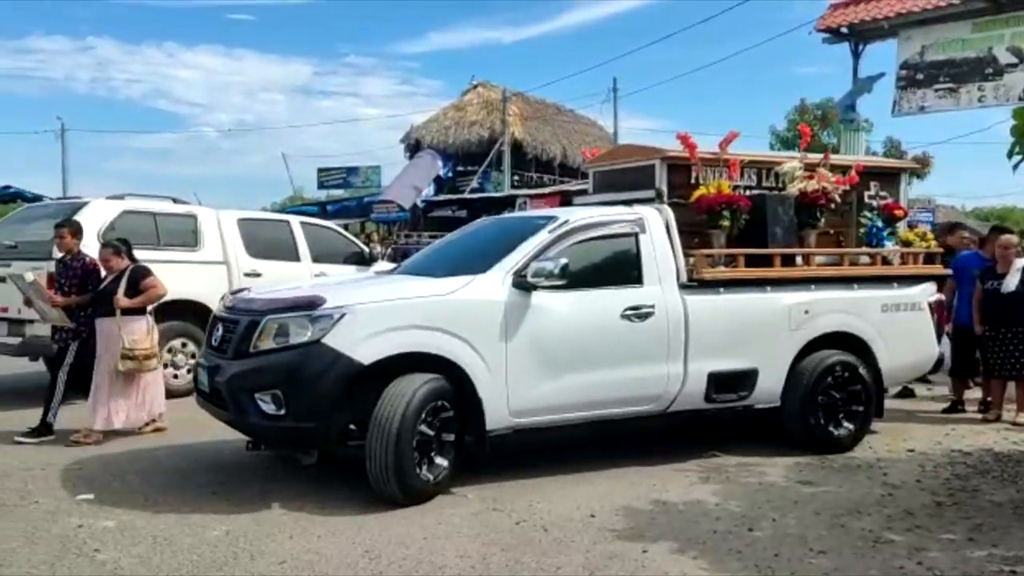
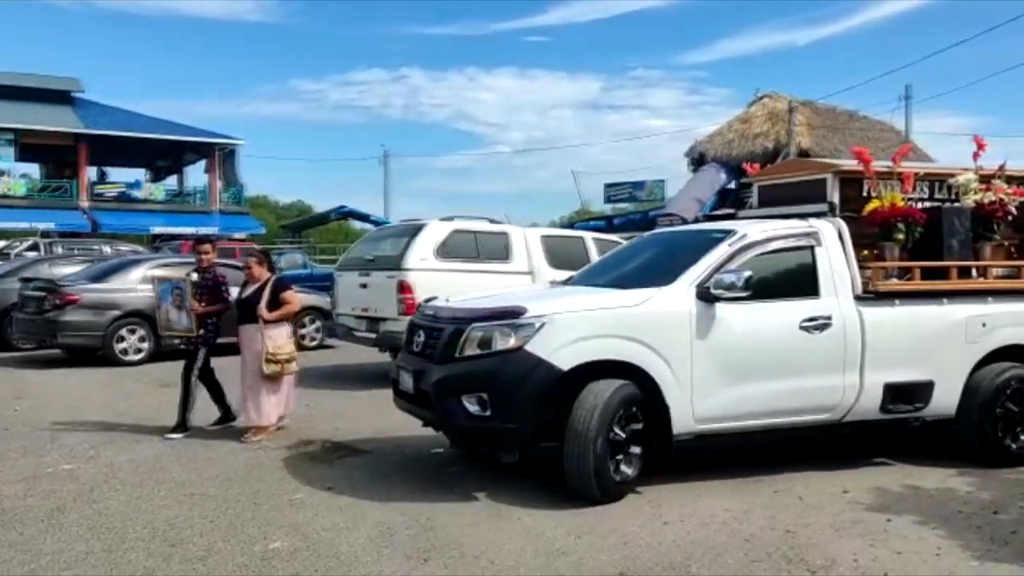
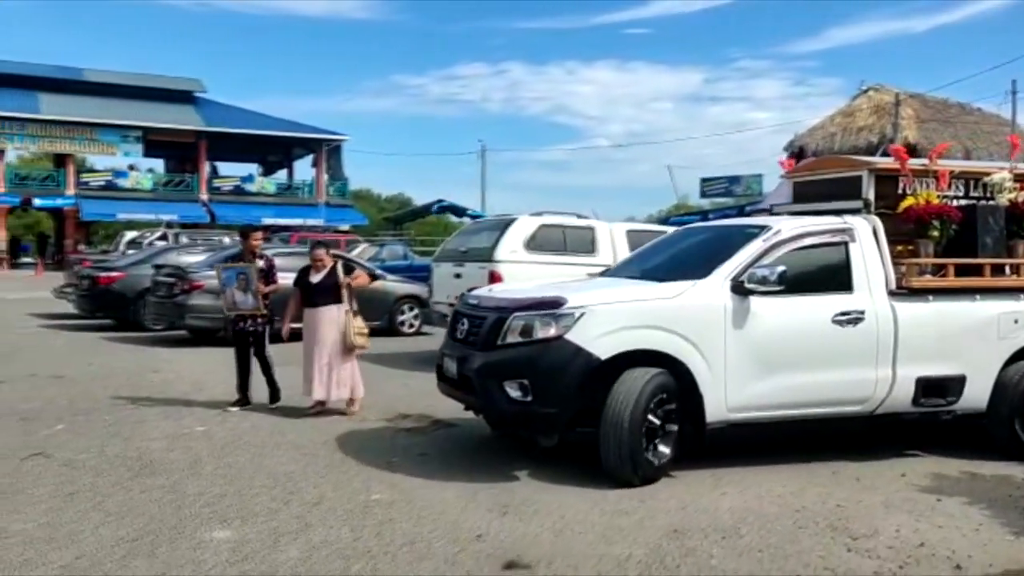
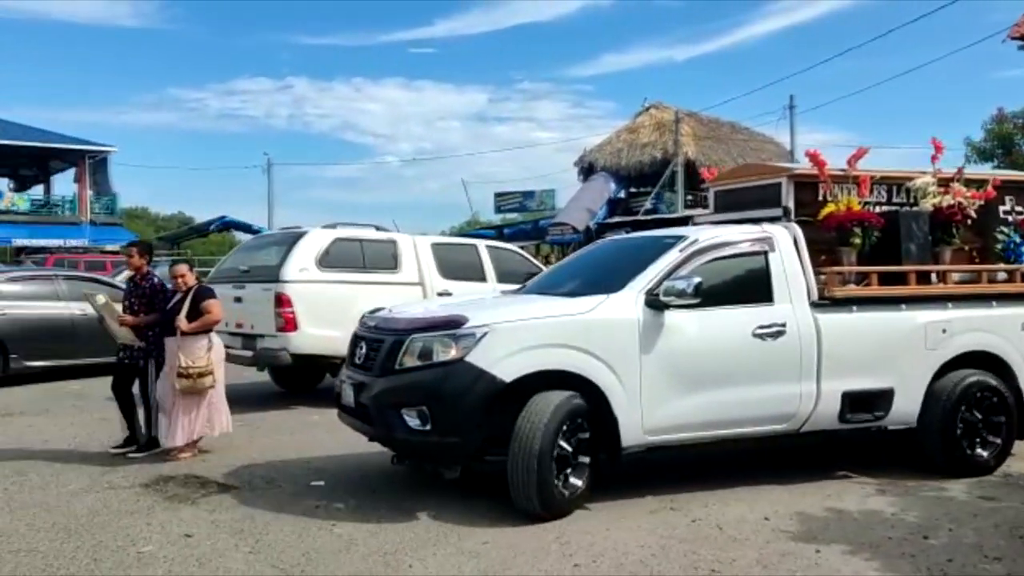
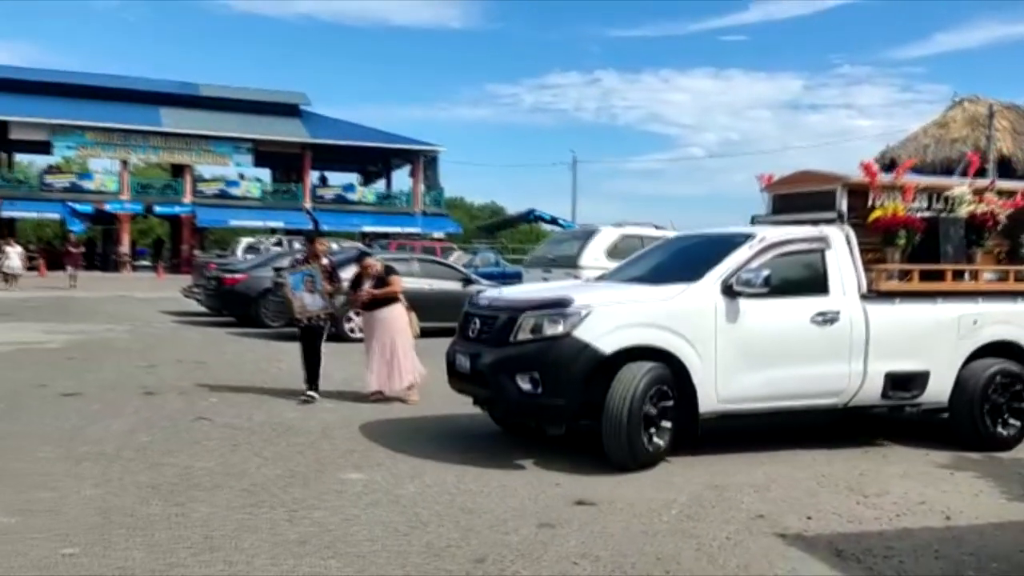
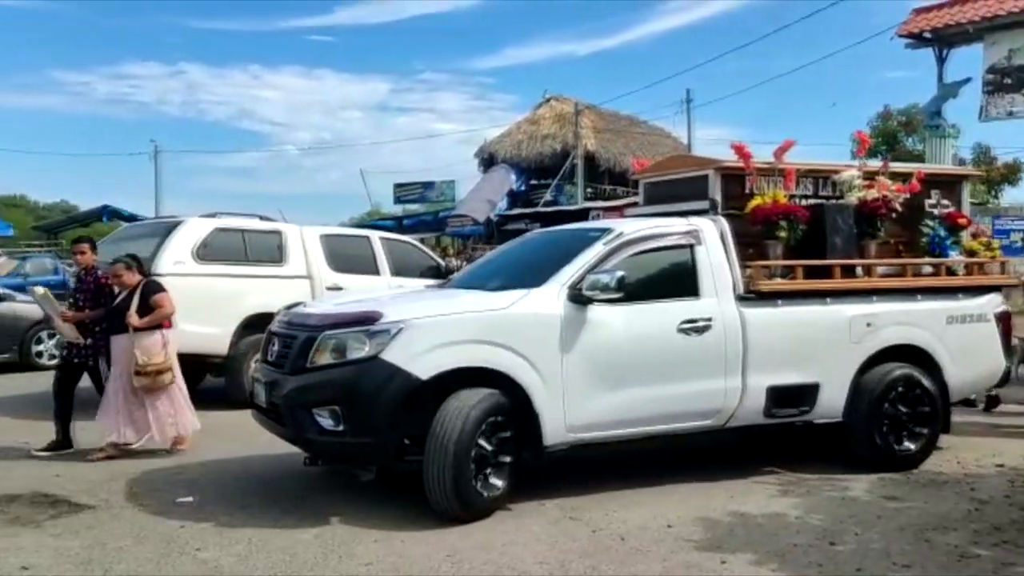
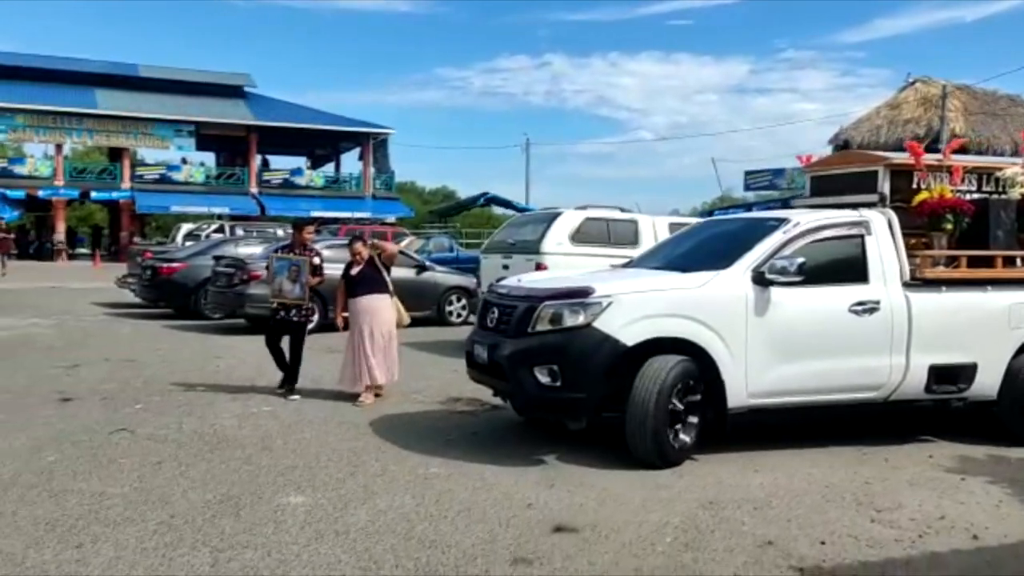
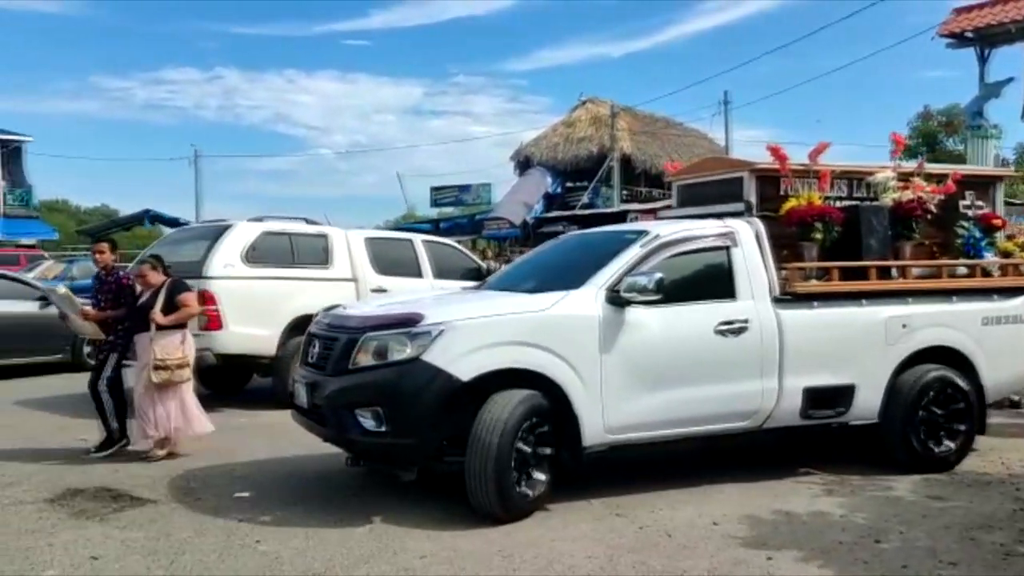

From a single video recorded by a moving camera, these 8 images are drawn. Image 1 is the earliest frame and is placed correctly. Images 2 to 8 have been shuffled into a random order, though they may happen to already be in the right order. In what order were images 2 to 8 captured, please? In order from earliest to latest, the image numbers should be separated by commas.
6, 8, 4, 2, 3, 7, 5
